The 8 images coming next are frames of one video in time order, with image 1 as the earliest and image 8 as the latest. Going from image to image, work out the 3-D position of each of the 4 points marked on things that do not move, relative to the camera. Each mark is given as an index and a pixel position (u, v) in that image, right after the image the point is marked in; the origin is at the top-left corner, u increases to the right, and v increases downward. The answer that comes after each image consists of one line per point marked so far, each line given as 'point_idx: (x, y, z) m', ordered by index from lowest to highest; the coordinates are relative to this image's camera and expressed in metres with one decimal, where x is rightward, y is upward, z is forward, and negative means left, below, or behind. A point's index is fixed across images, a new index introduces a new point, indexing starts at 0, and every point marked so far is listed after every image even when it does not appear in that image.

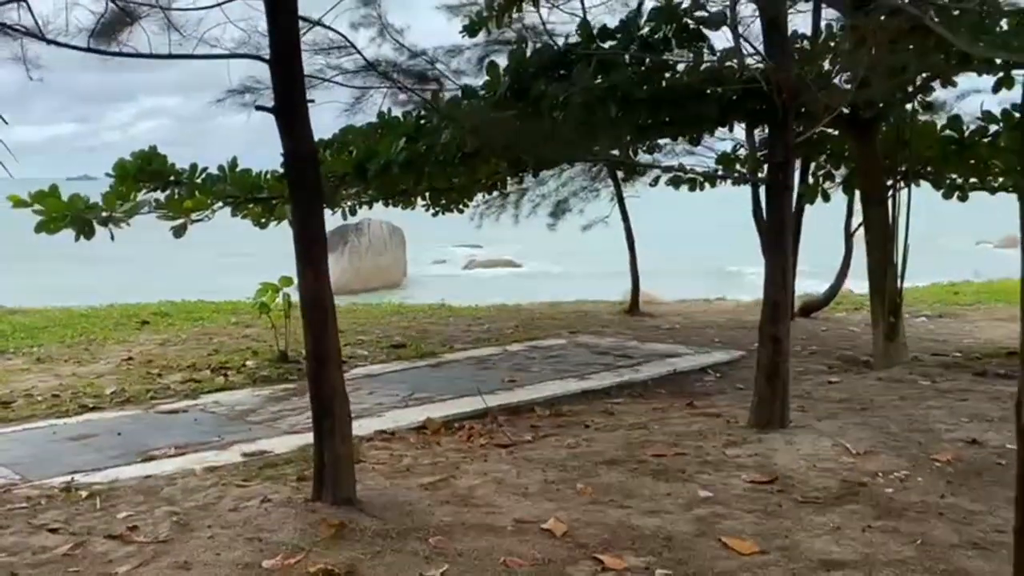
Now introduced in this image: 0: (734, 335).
0: (+2.2, -0.5, +8.8) m
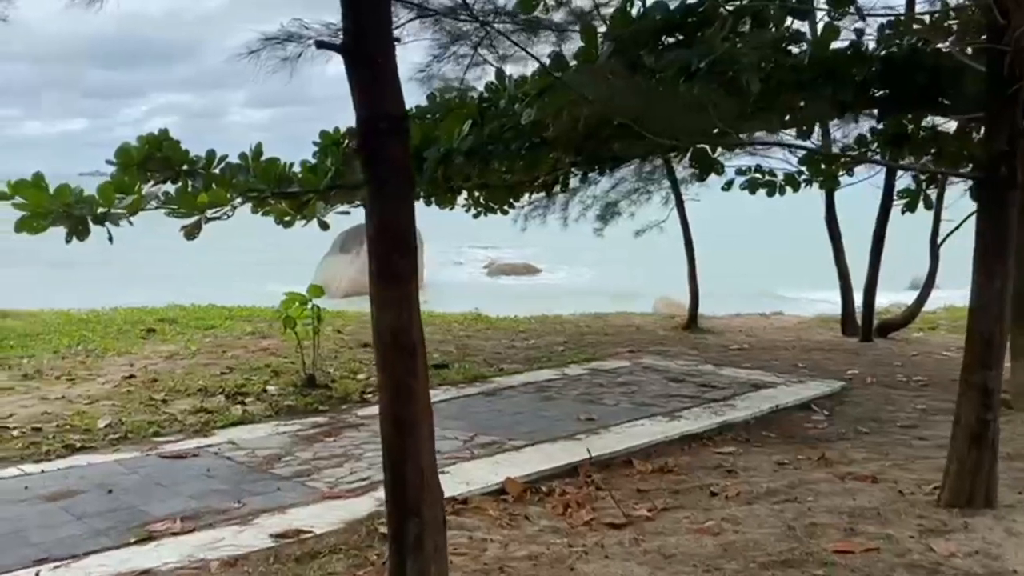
0: (+2.7, -0.6, +7.8) m
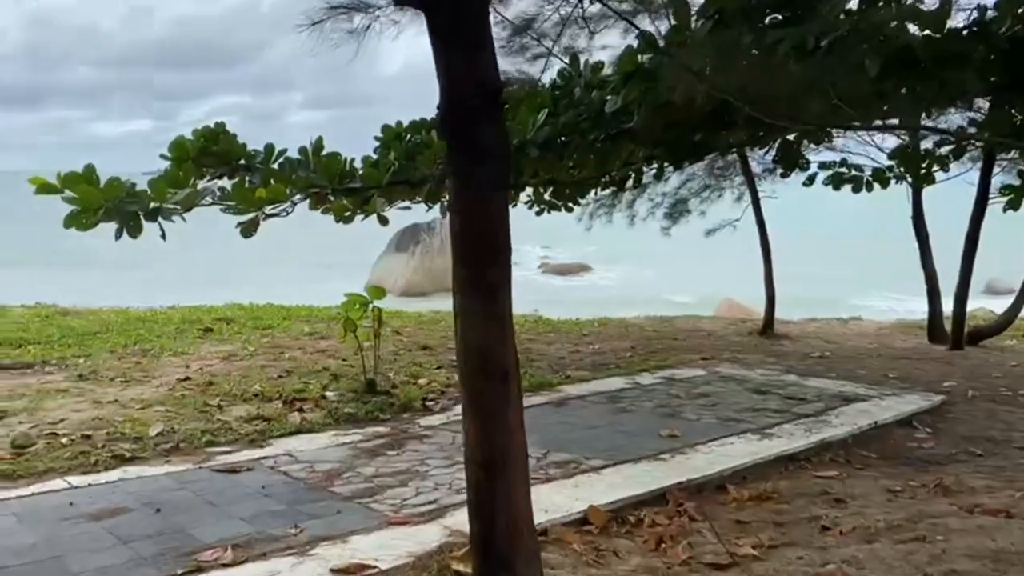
0: (+3.2, -0.7, +7.2) m
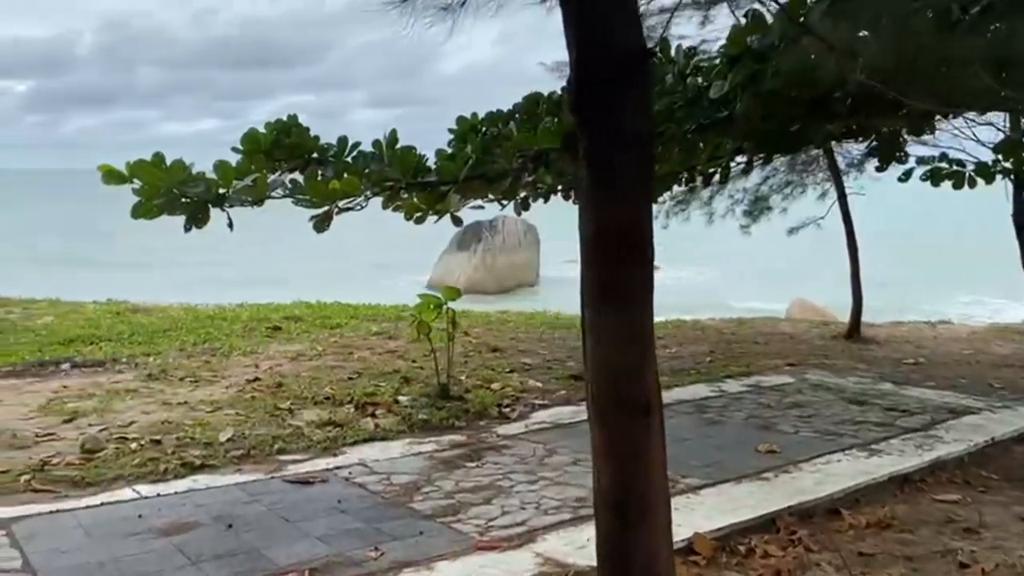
0: (+3.8, -0.7, +6.7) m
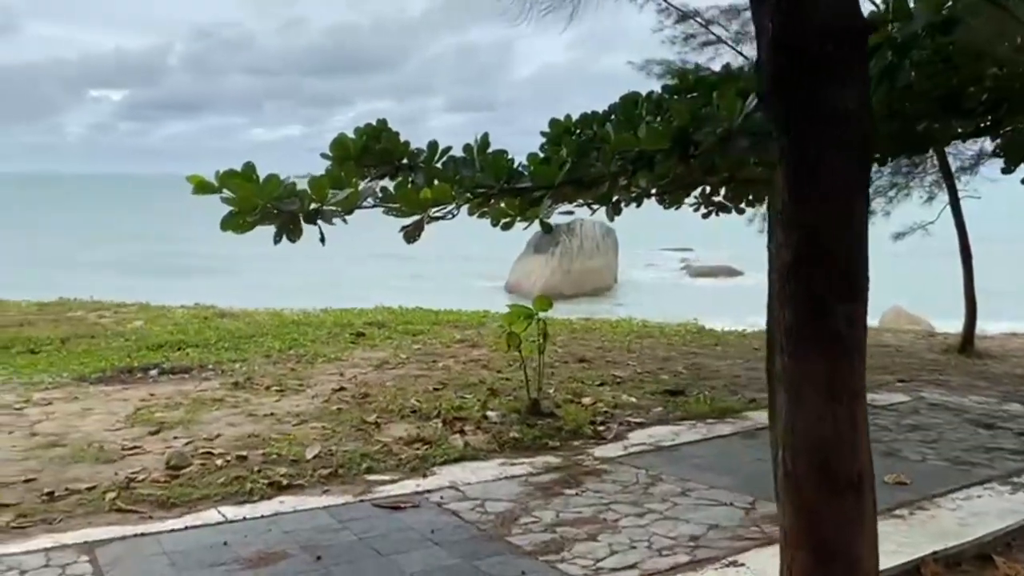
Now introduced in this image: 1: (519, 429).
0: (+4.5, -0.8, +6.1) m
1: (0.0, -0.7, +4.5) m
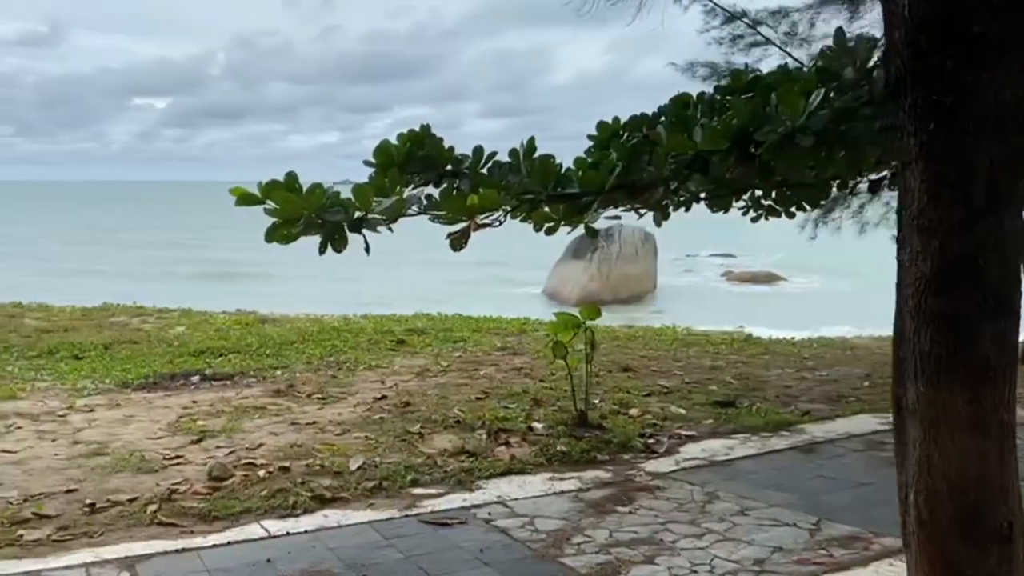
0: (+4.8, -0.8, +5.8) m
1: (+0.3, -0.8, +4.4) m
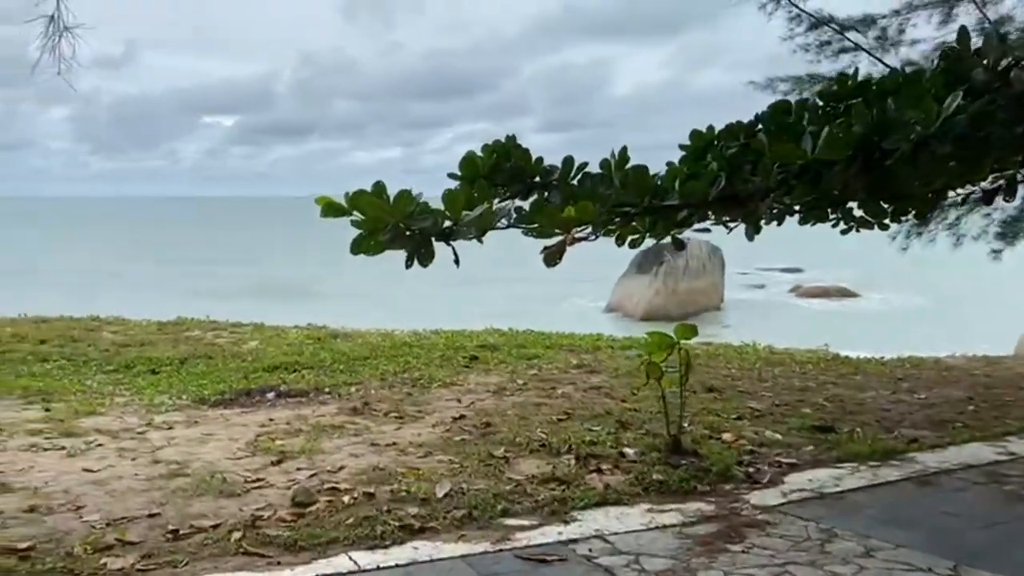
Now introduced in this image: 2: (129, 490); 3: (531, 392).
0: (+5.3, -0.9, +5.3) m
1: (+0.7, -0.8, +4.1) m
2: (-1.7, -0.9, +3.8) m
3: (+0.1, -0.8, +6.6) m
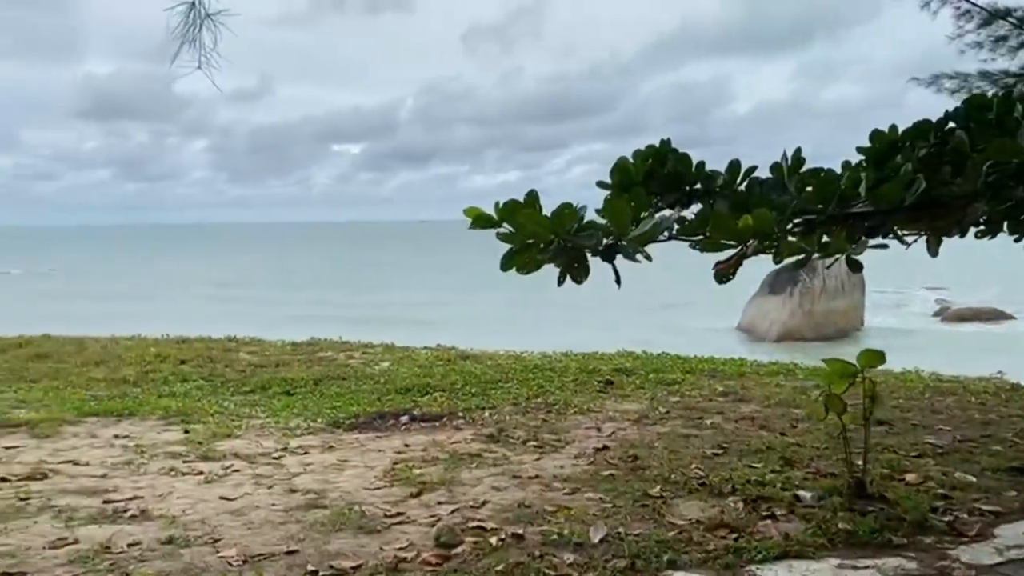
0: (+6.1, -1.0, +4.1) m
1: (+1.4, -0.9, +3.6) m
2: (-1.0, -1.0, +3.6) m
3: (+1.1, -0.9, +6.1) m
